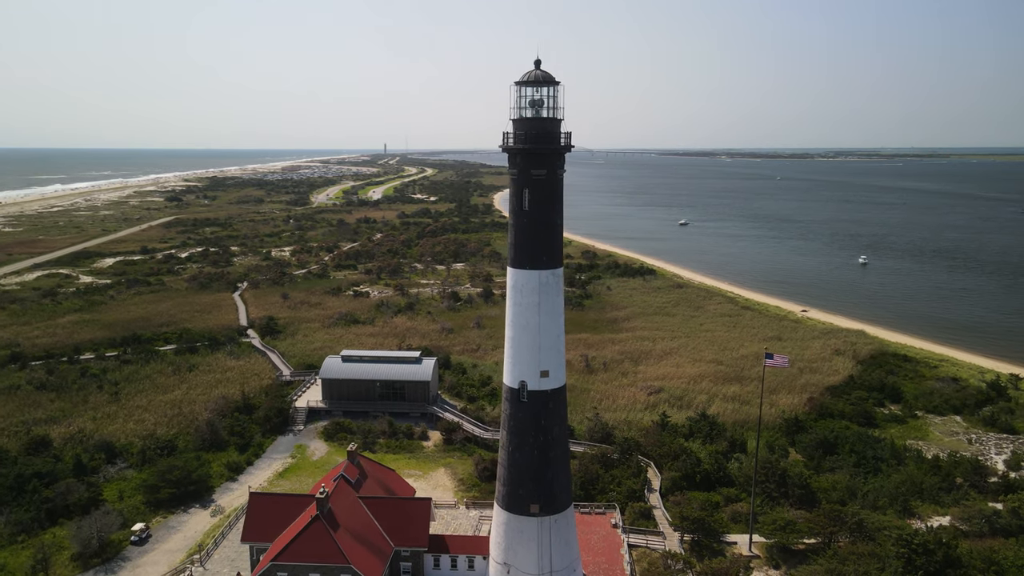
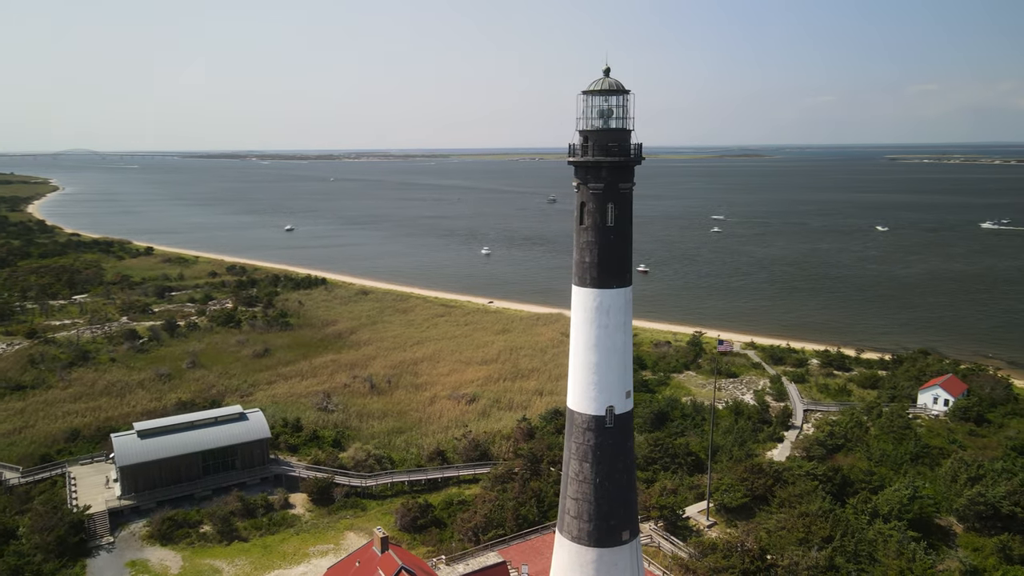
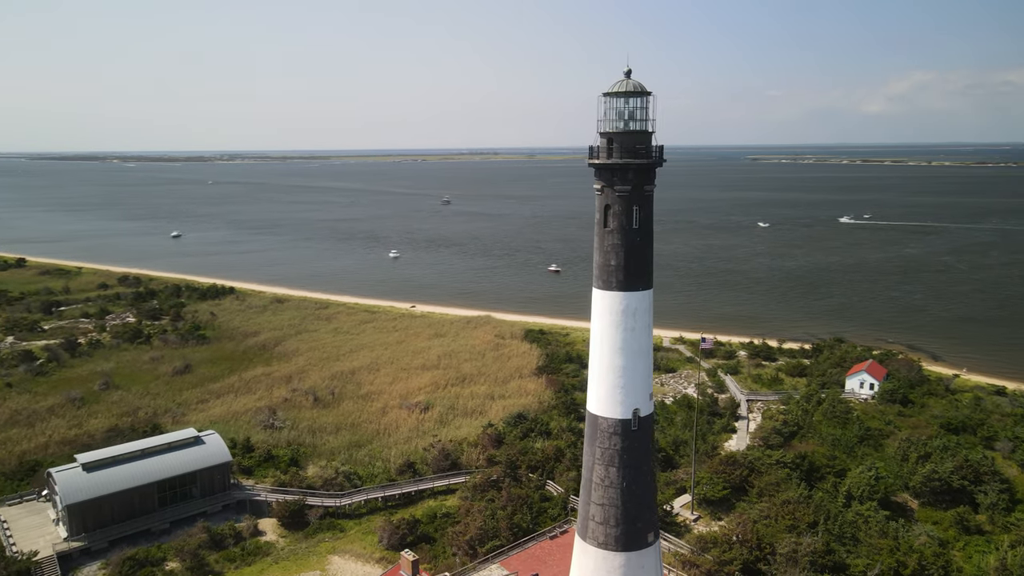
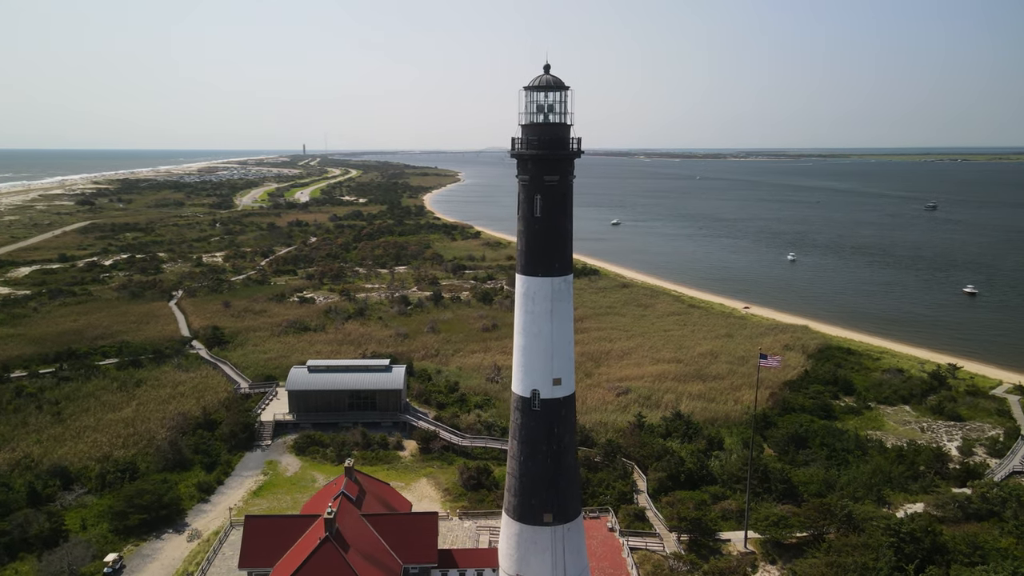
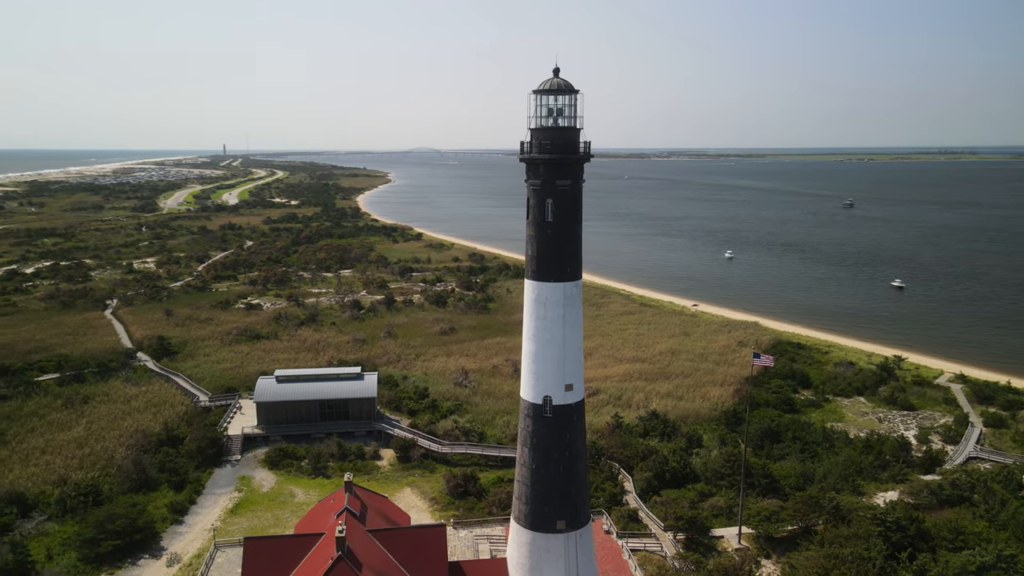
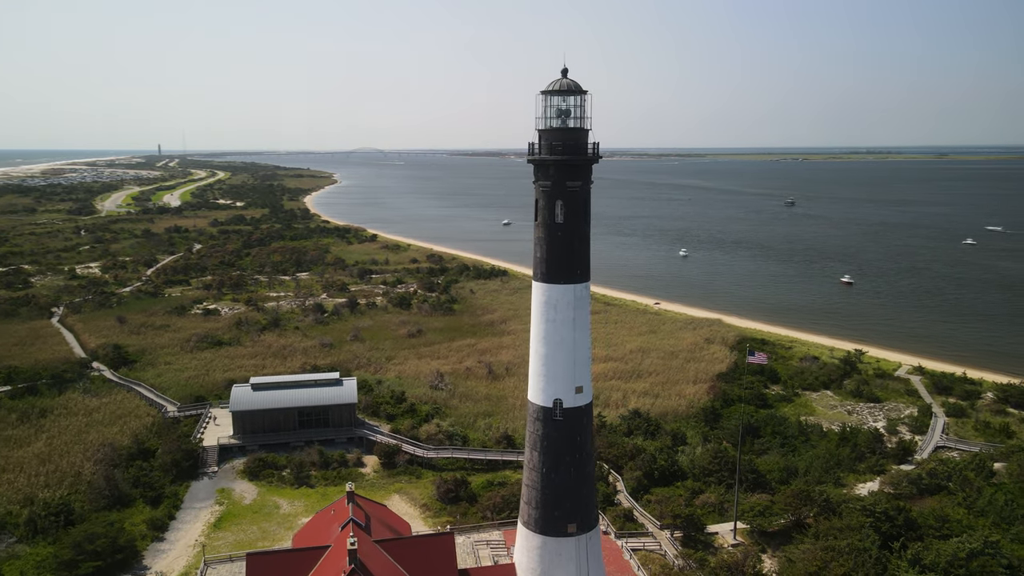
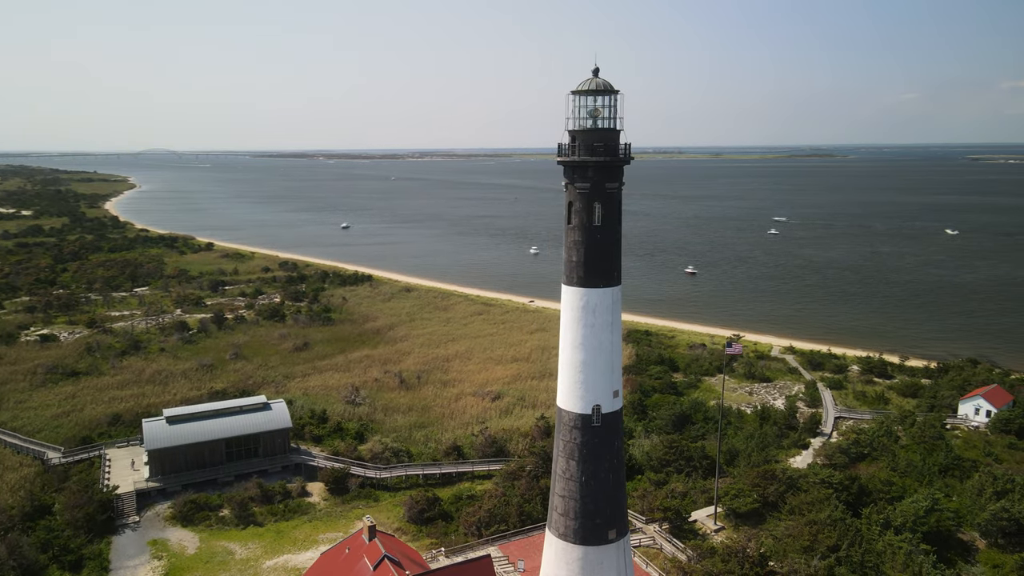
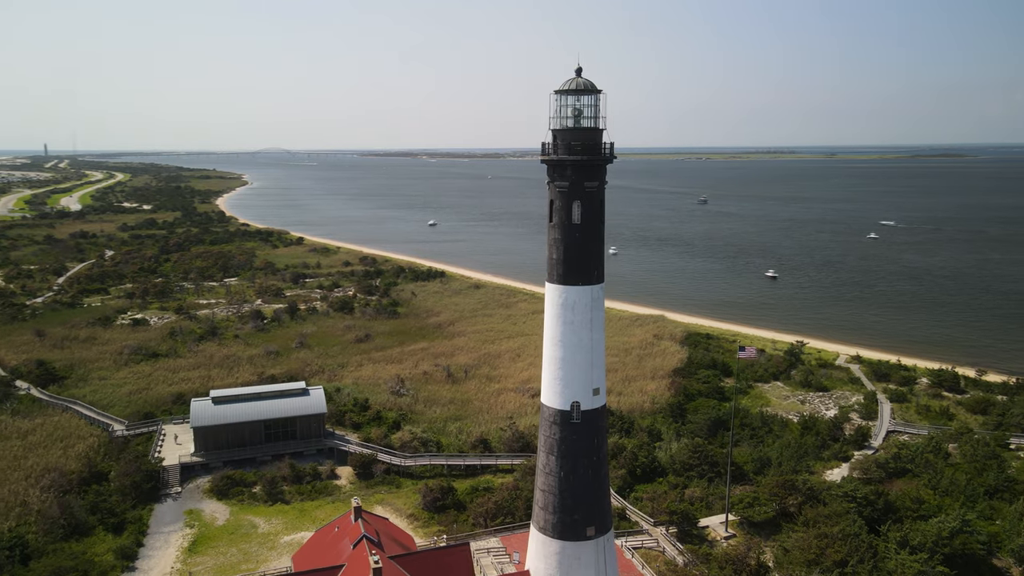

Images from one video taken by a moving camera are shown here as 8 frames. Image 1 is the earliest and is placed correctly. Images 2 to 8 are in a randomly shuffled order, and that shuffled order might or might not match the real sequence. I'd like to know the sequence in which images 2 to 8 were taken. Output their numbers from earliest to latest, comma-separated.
4, 5, 6, 8, 7, 2, 3
